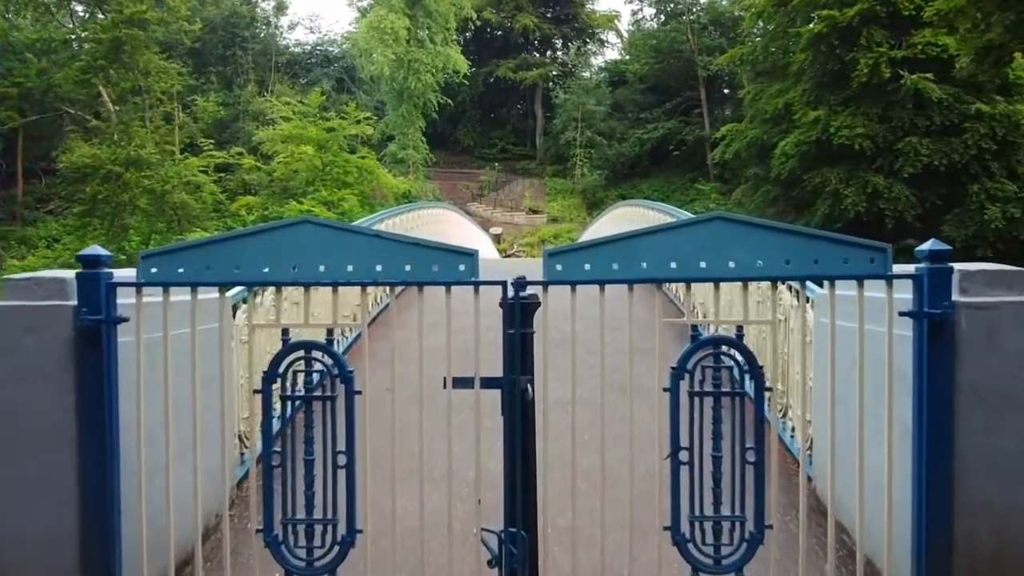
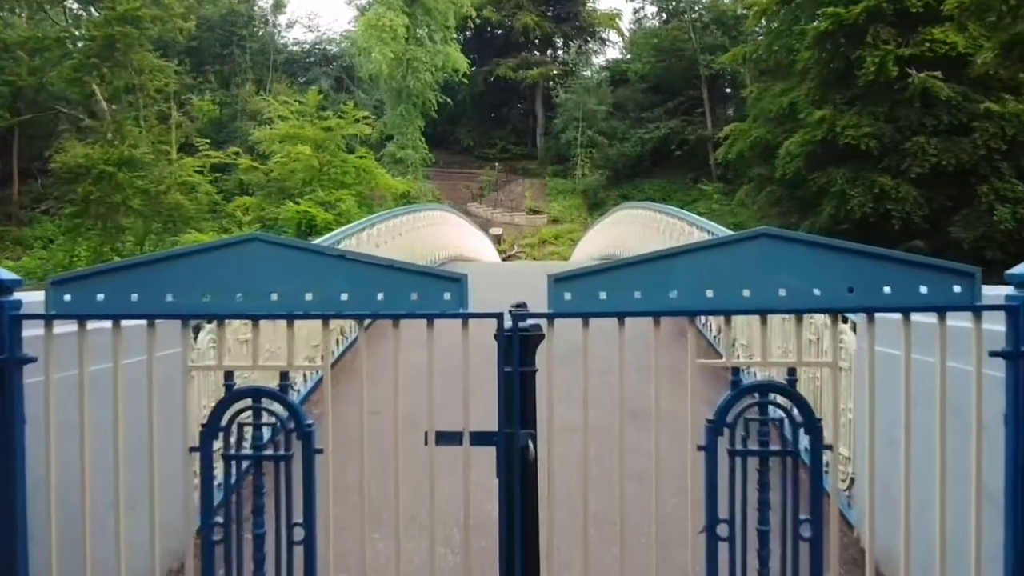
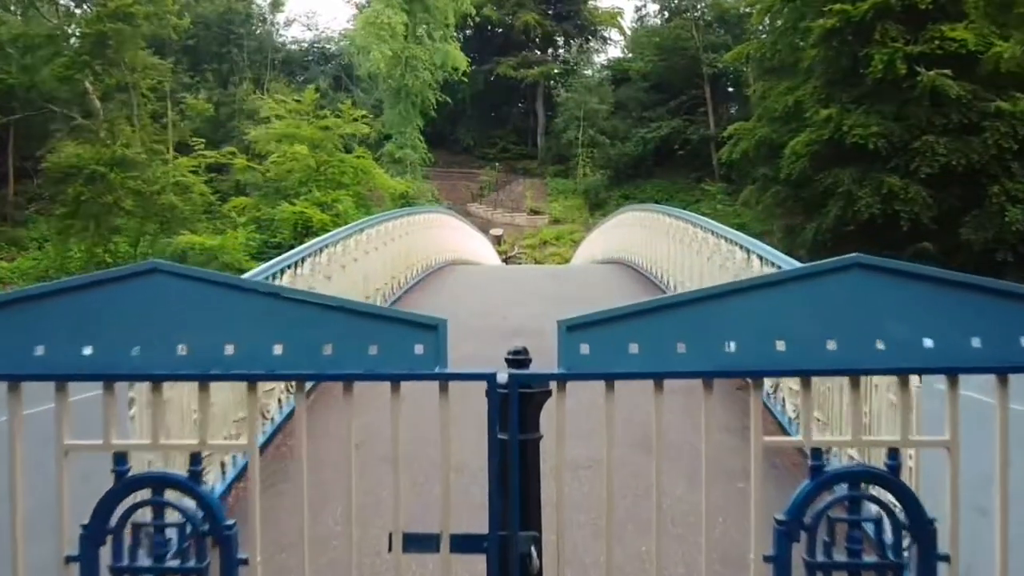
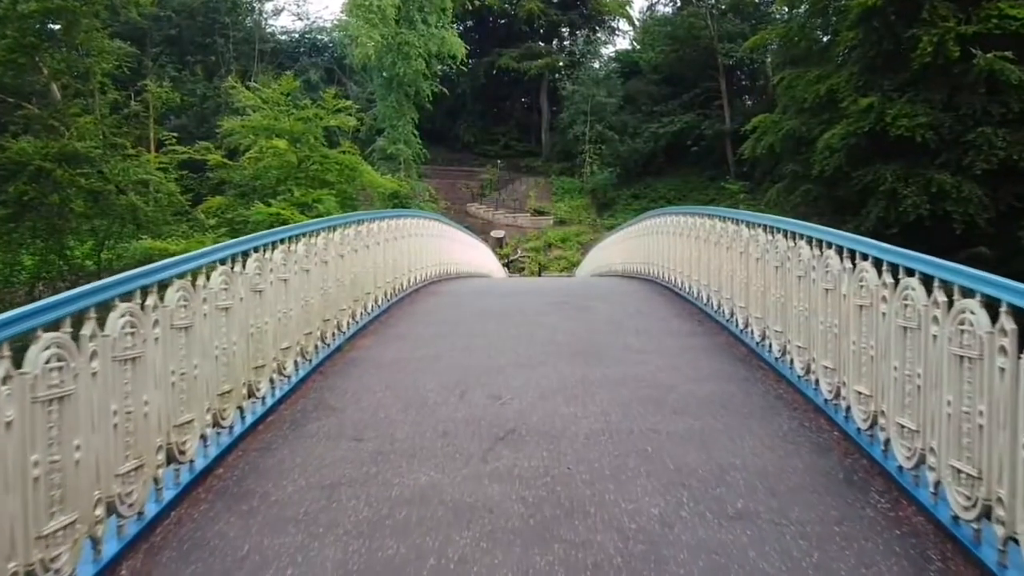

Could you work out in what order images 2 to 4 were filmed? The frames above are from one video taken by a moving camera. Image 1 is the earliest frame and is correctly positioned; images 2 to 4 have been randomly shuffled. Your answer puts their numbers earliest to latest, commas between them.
2, 3, 4
